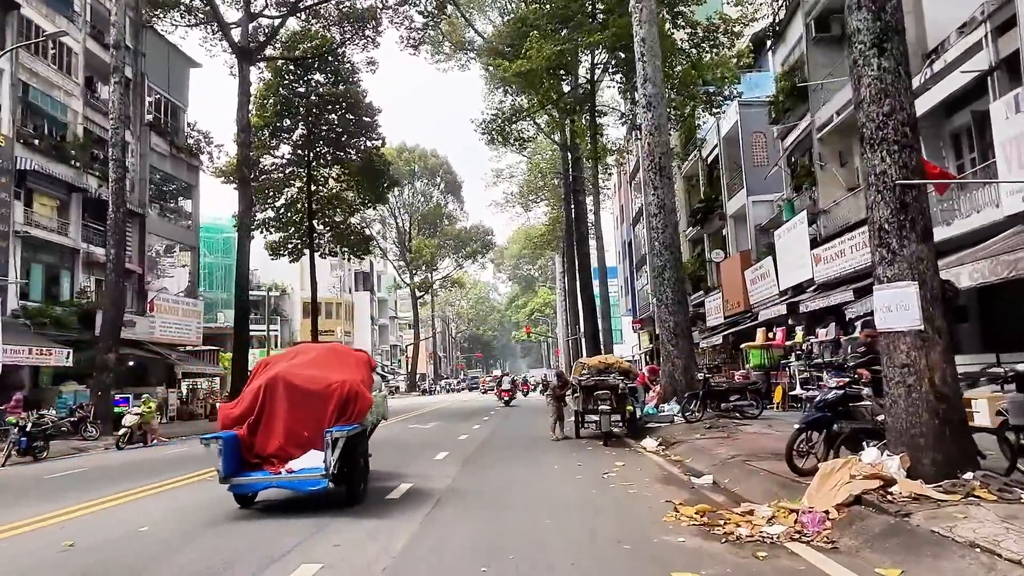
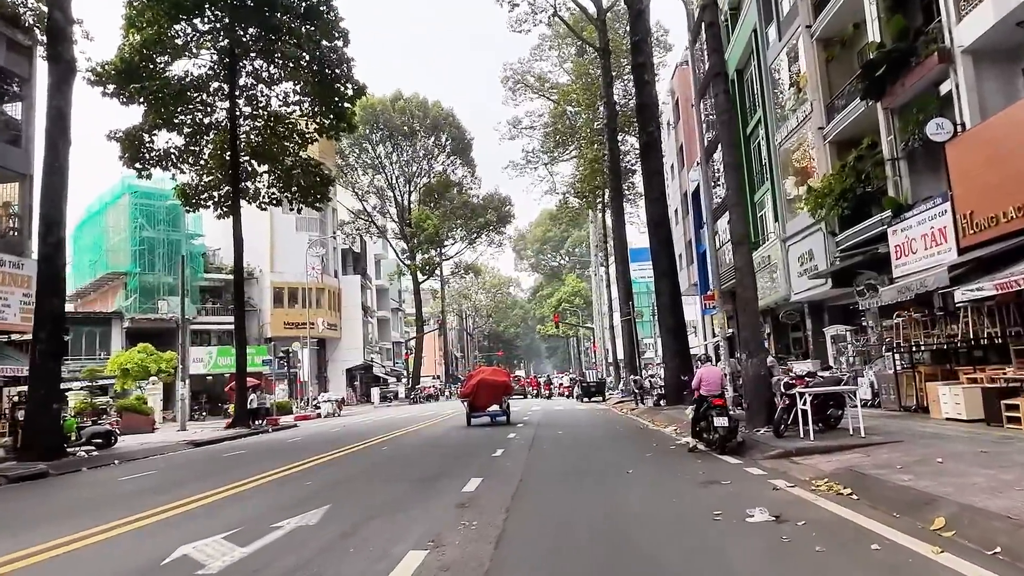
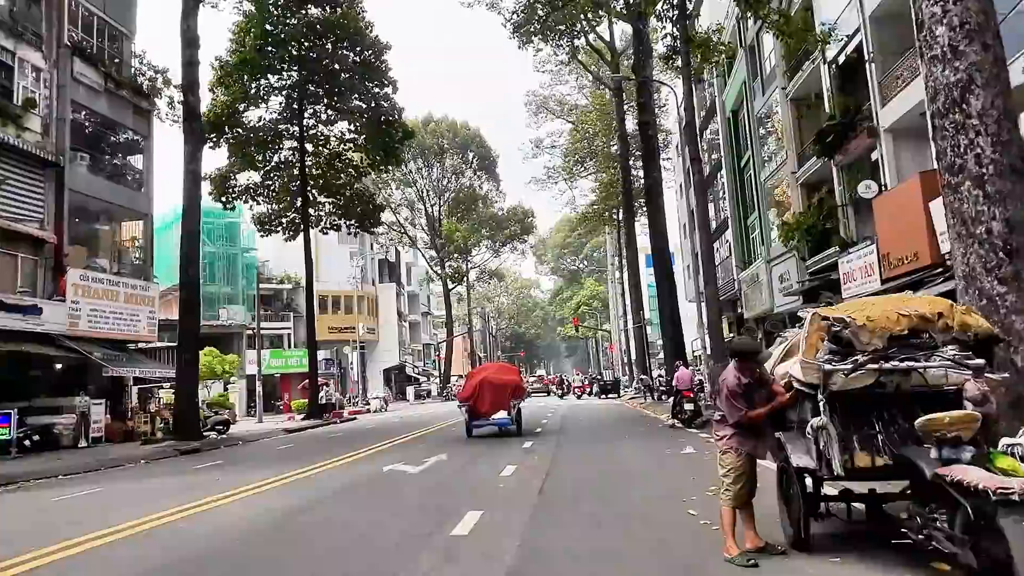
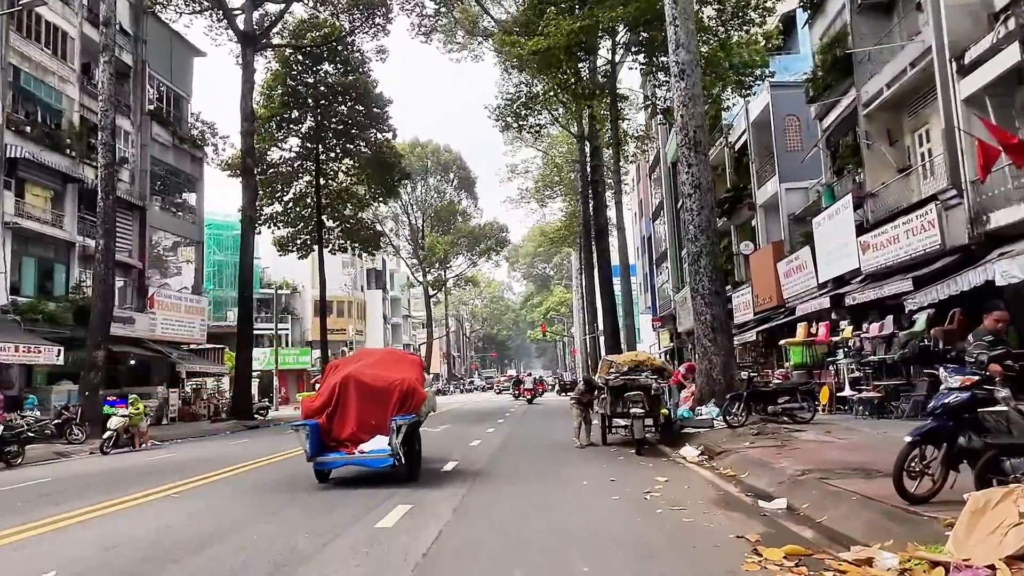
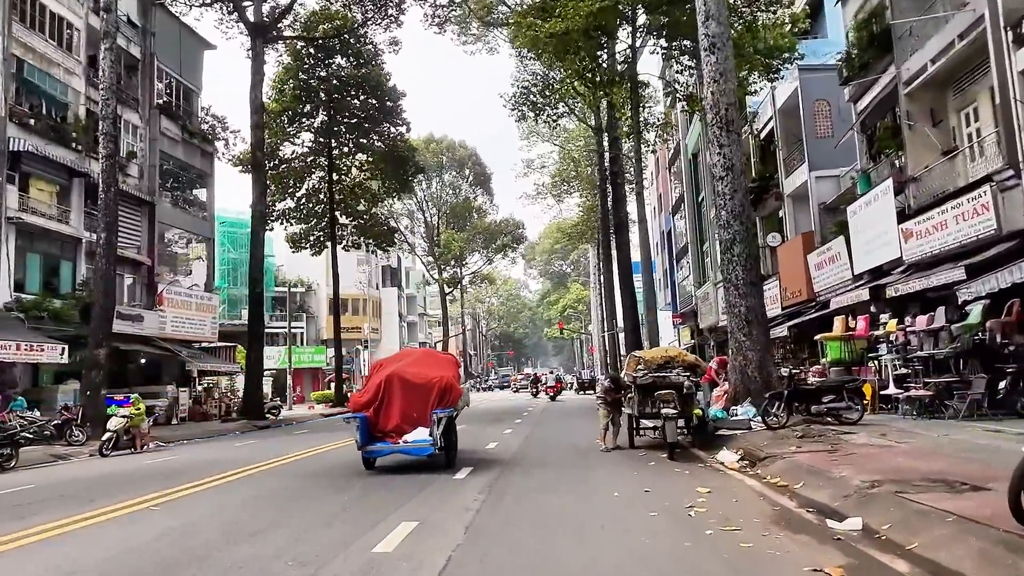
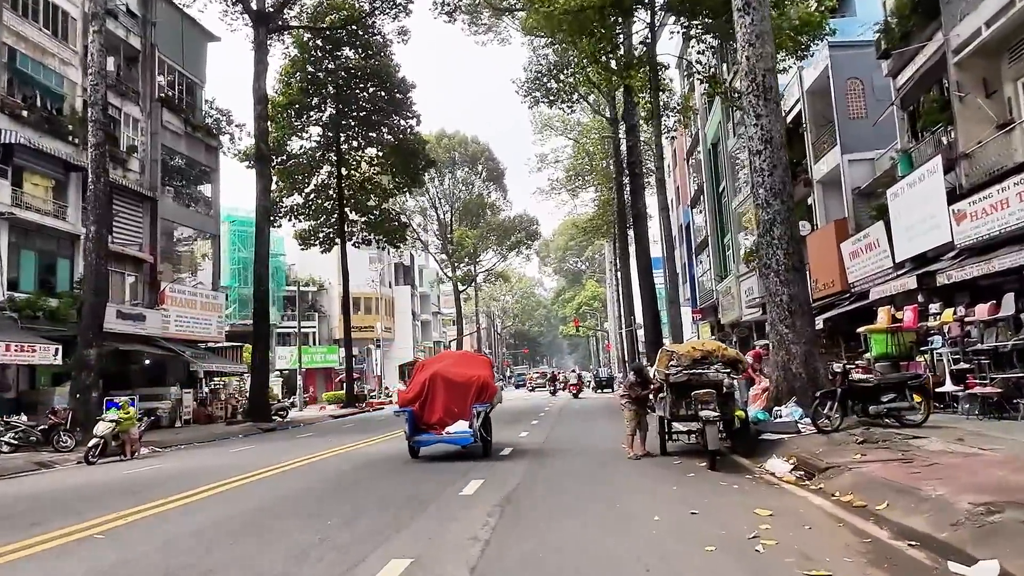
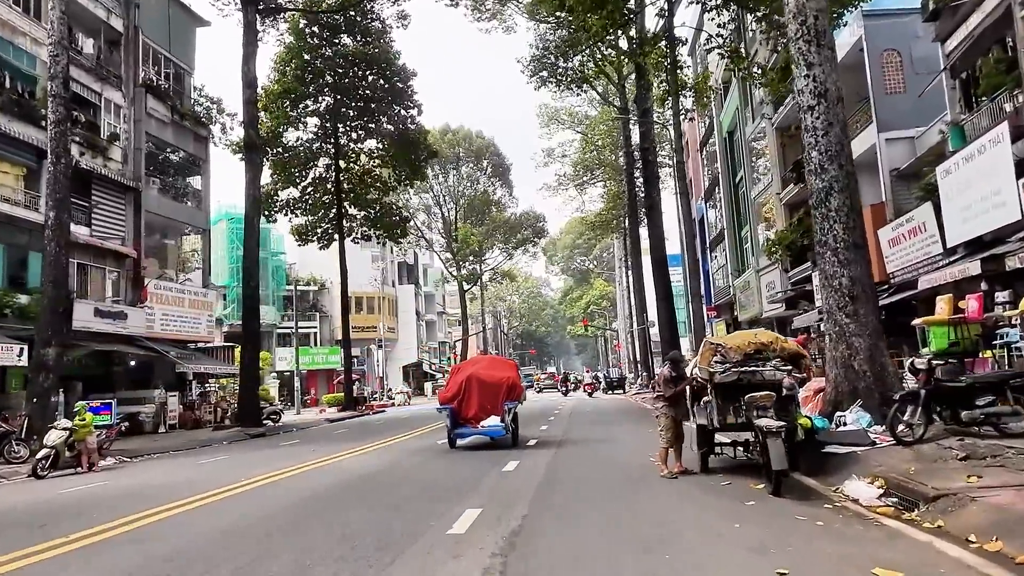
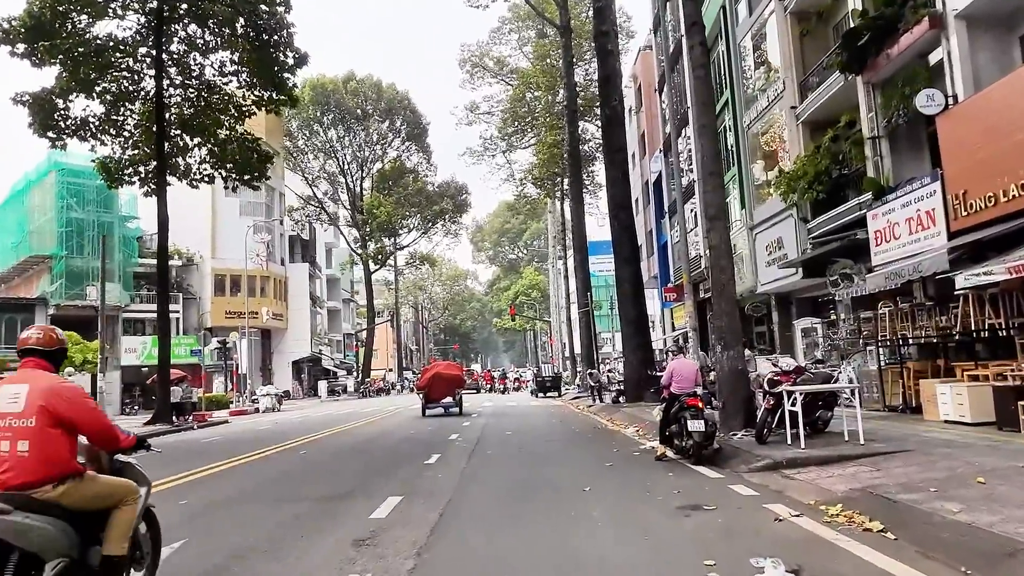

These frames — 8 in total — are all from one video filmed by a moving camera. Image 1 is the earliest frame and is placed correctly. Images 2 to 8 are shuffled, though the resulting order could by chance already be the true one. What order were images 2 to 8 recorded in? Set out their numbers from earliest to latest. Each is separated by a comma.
4, 5, 6, 7, 3, 2, 8
